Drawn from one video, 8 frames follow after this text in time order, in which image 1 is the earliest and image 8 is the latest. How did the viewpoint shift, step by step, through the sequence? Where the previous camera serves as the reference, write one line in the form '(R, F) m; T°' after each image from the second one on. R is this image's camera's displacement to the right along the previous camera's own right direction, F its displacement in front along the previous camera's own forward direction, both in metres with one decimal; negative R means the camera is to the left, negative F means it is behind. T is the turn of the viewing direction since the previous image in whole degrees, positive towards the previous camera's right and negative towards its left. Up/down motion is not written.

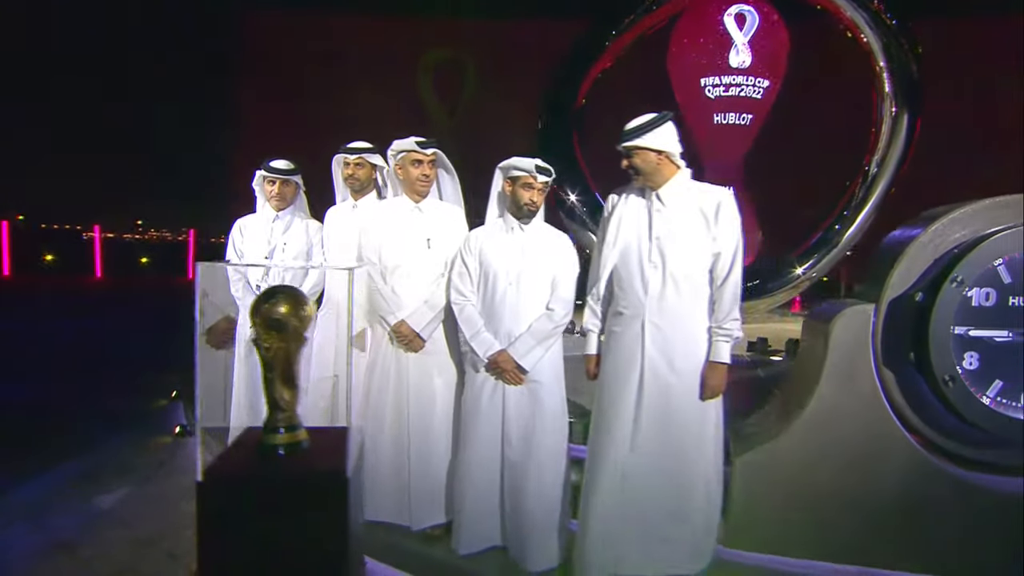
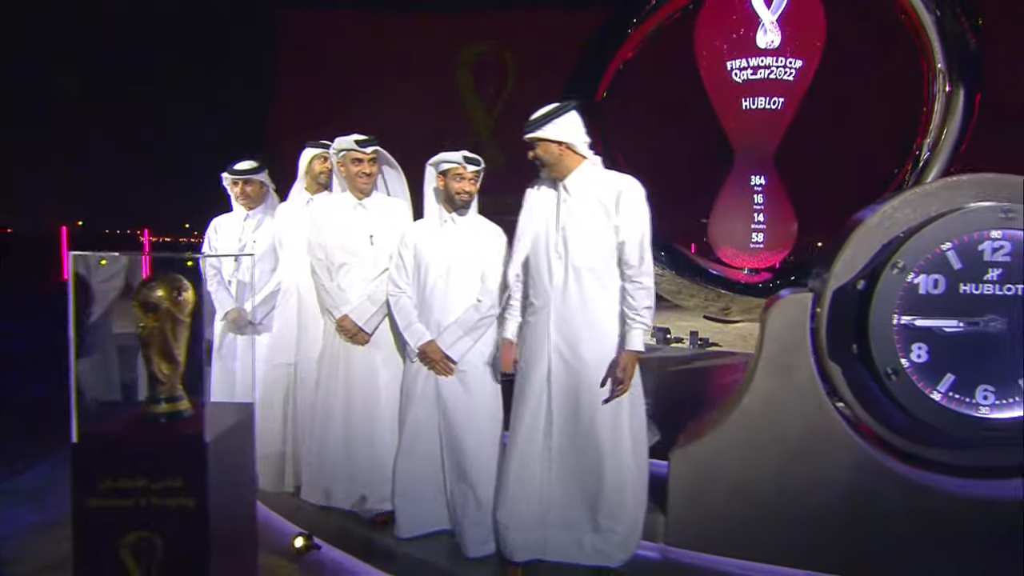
(+0.7, 0.0) m; -6°
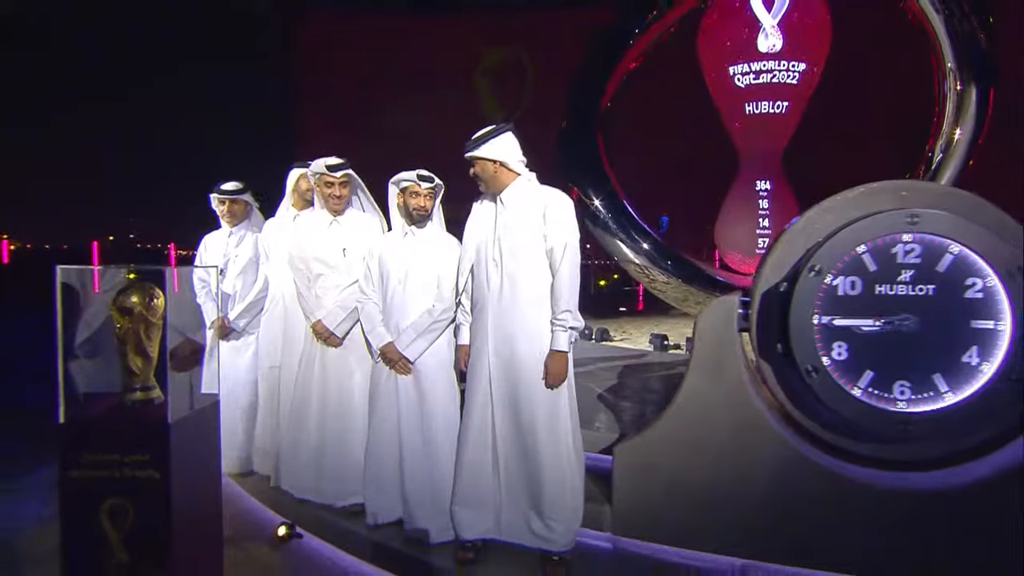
(+0.4, -0.2) m; -3°
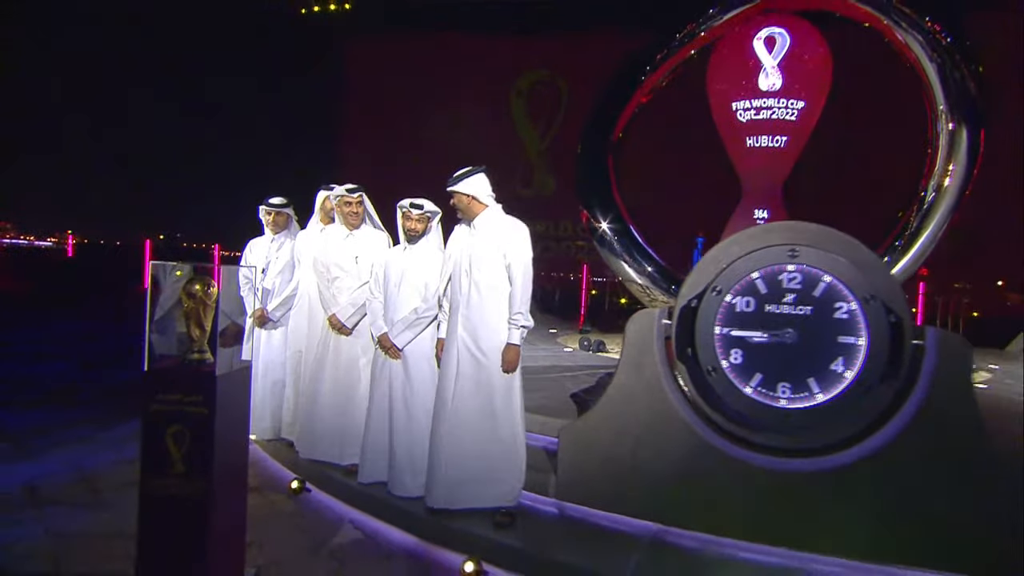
(+0.4, -0.7) m; -3°
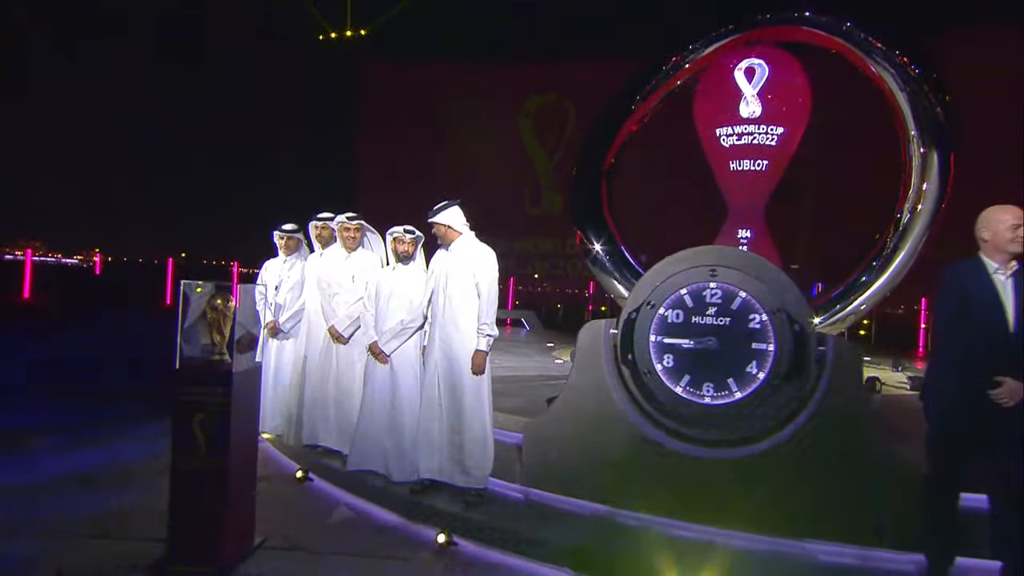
(+0.3, -0.6) m; -2°
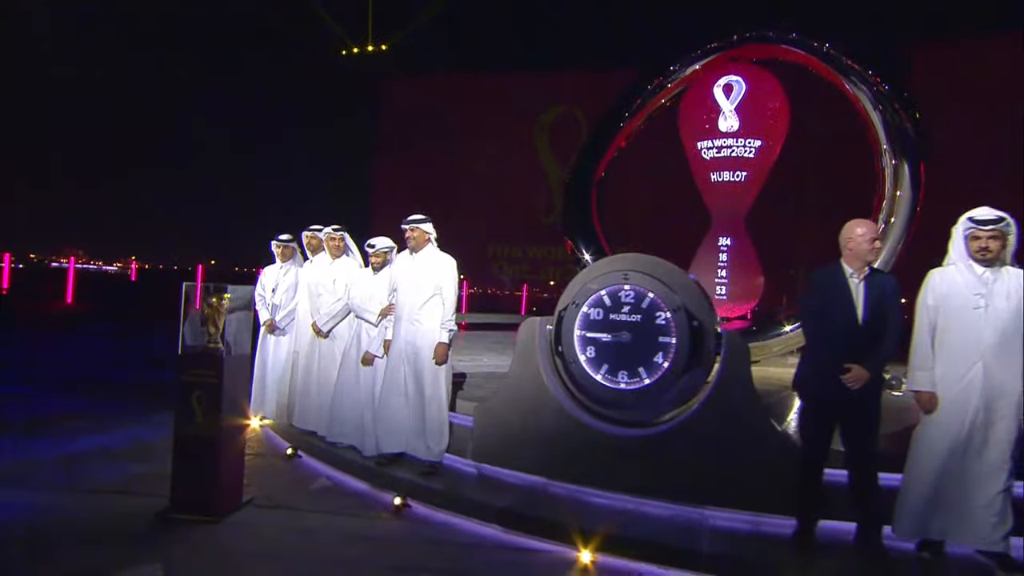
(+0.7, -0.7) m; -3°
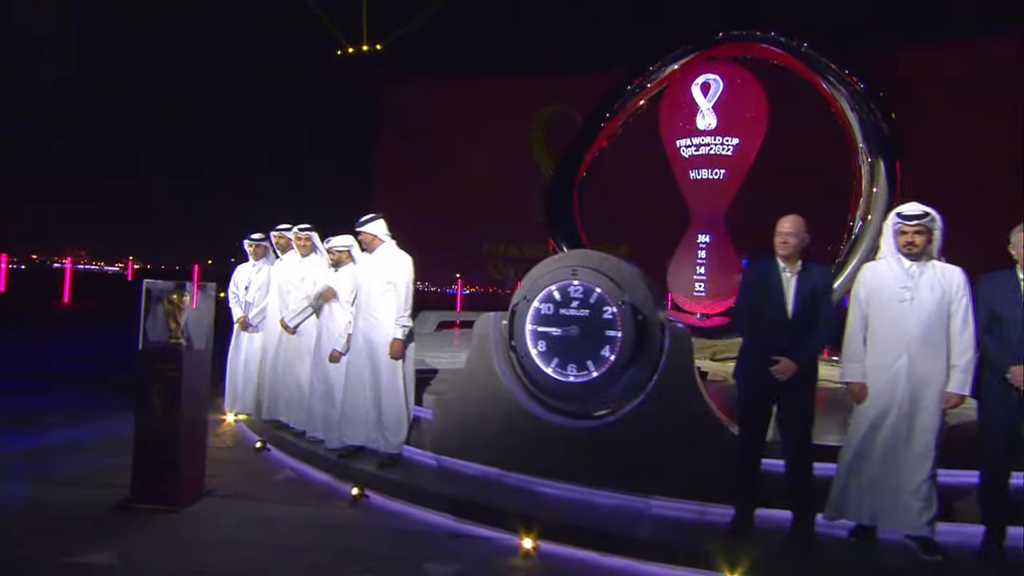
(+0.4, -0.1) m; 0°
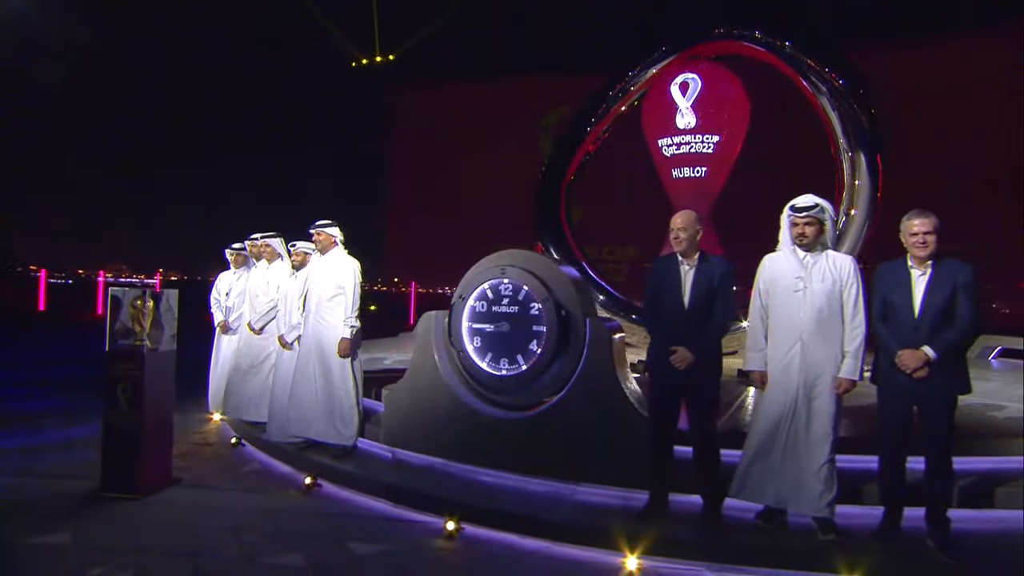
(+0.8, -0.2) m; -3°
